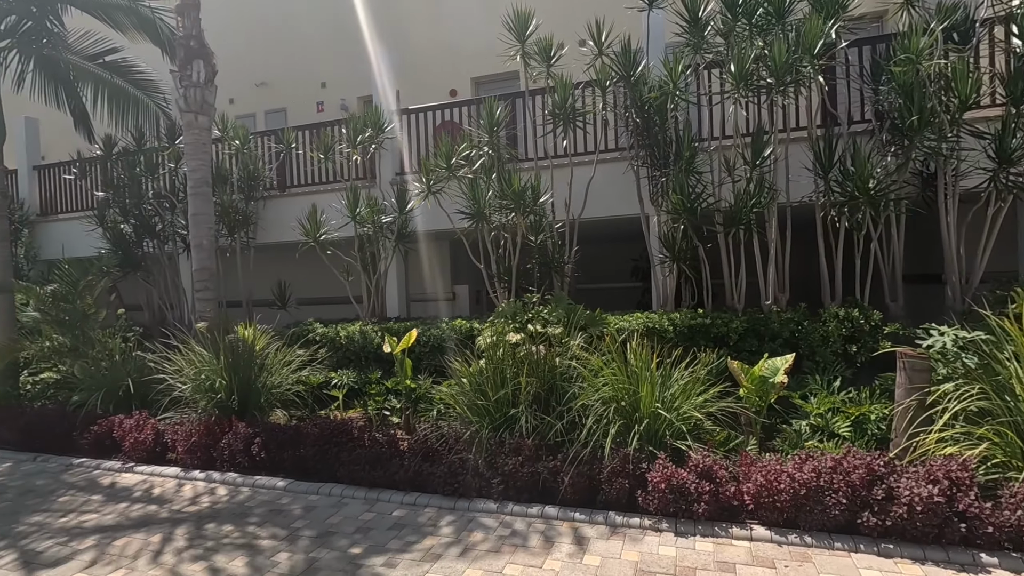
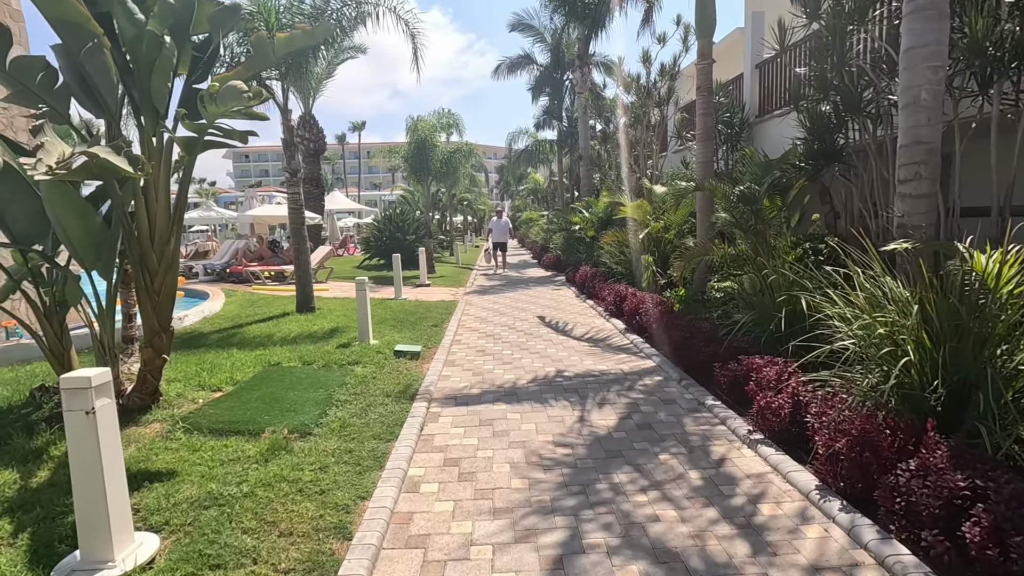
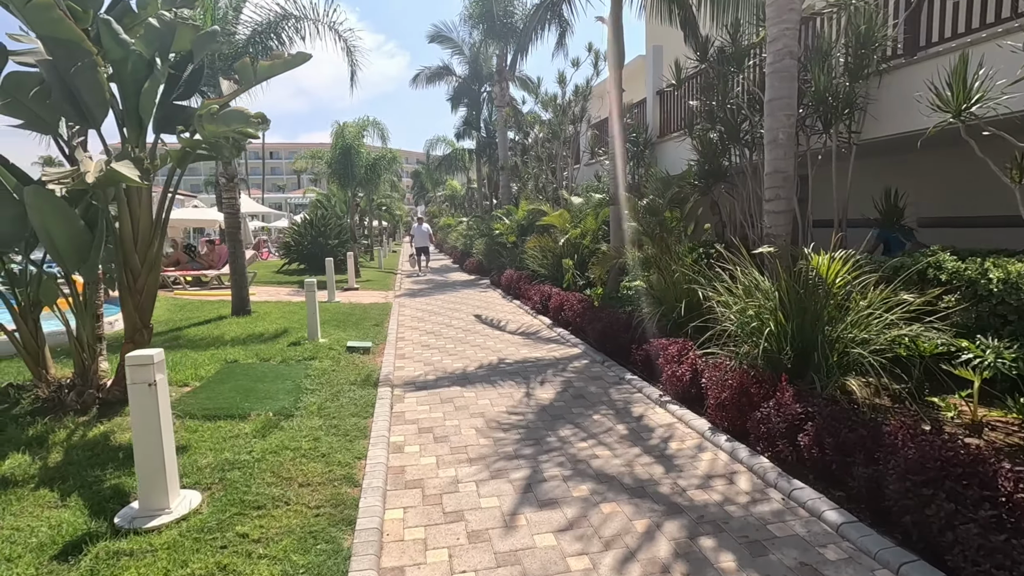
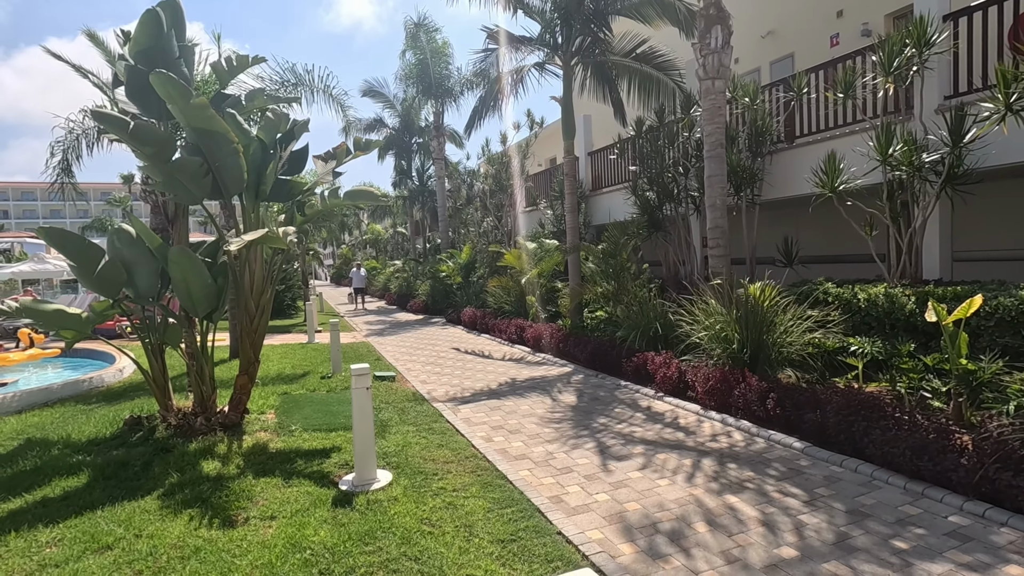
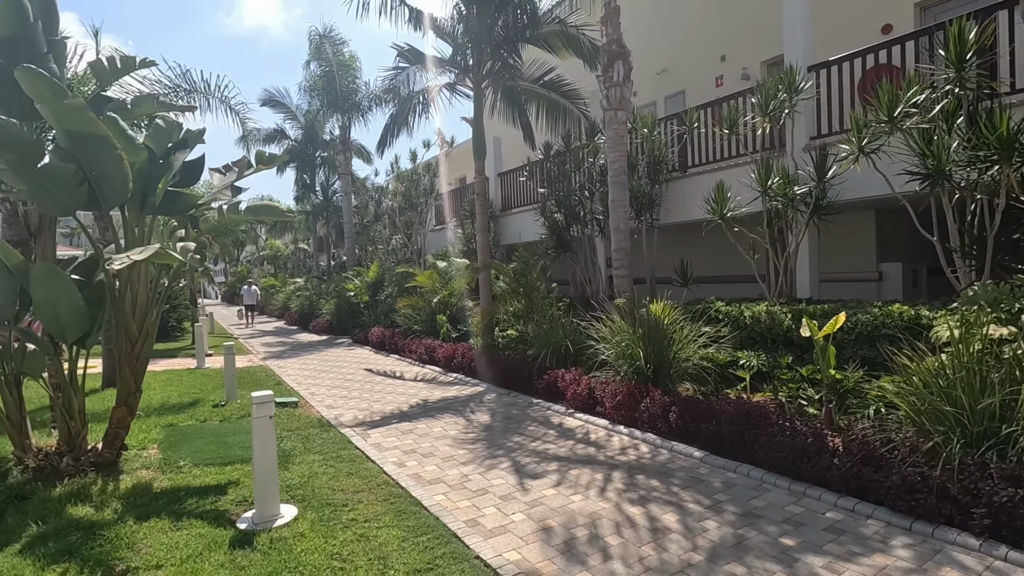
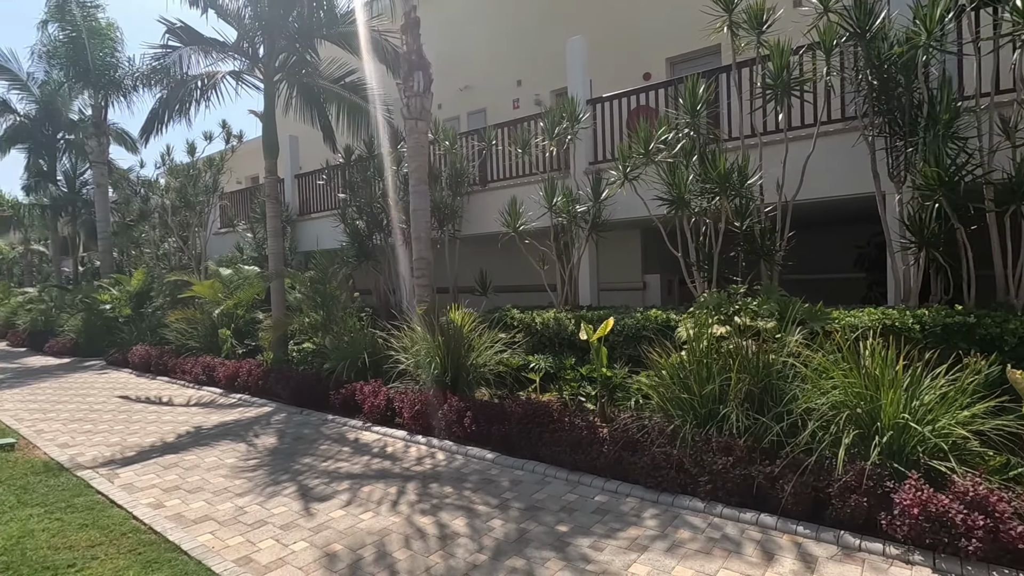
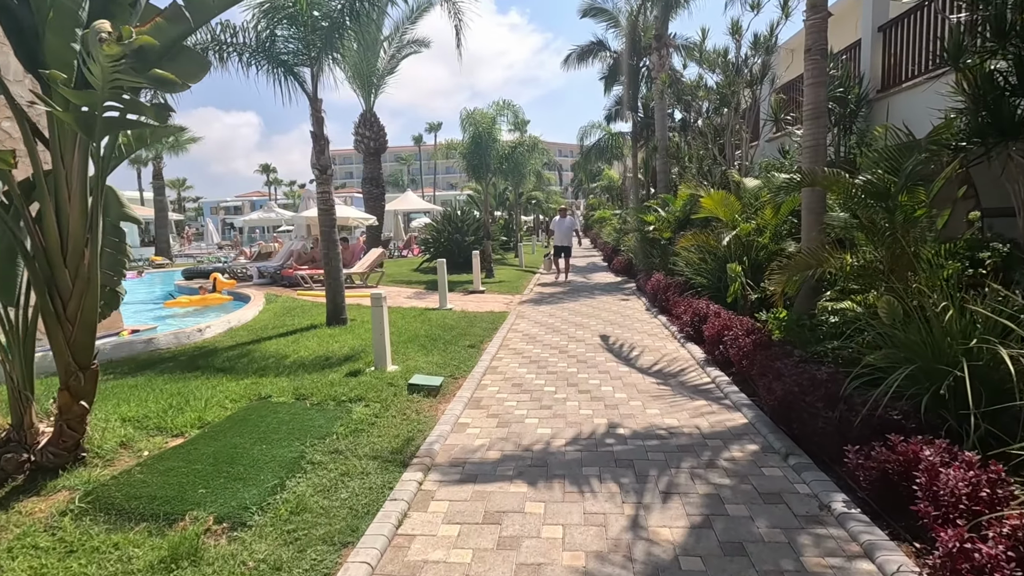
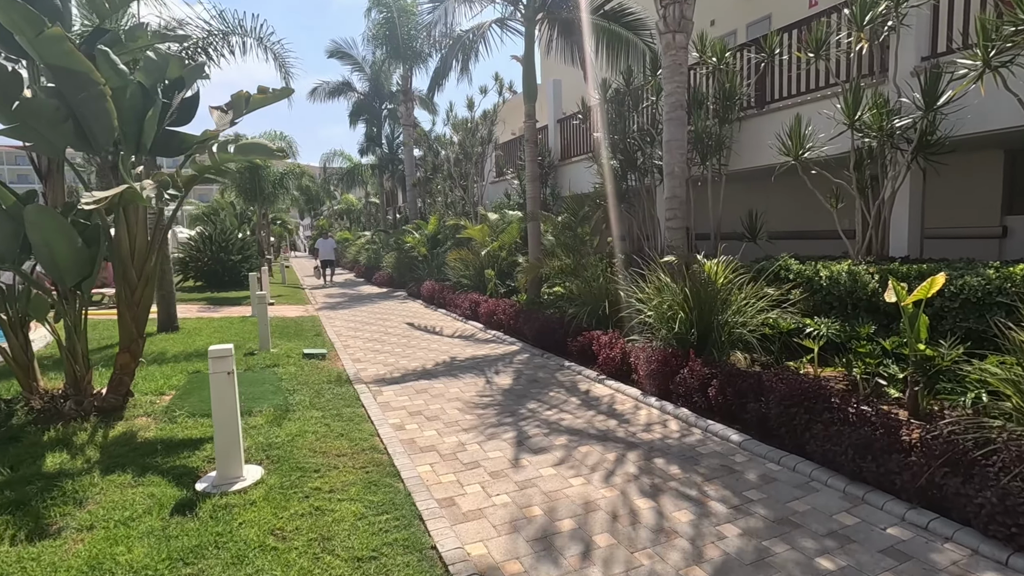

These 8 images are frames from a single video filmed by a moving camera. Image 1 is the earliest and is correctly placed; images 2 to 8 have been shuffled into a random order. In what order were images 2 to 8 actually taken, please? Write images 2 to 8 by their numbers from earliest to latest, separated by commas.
6, 5, 4, 8, 3, 2, 7
